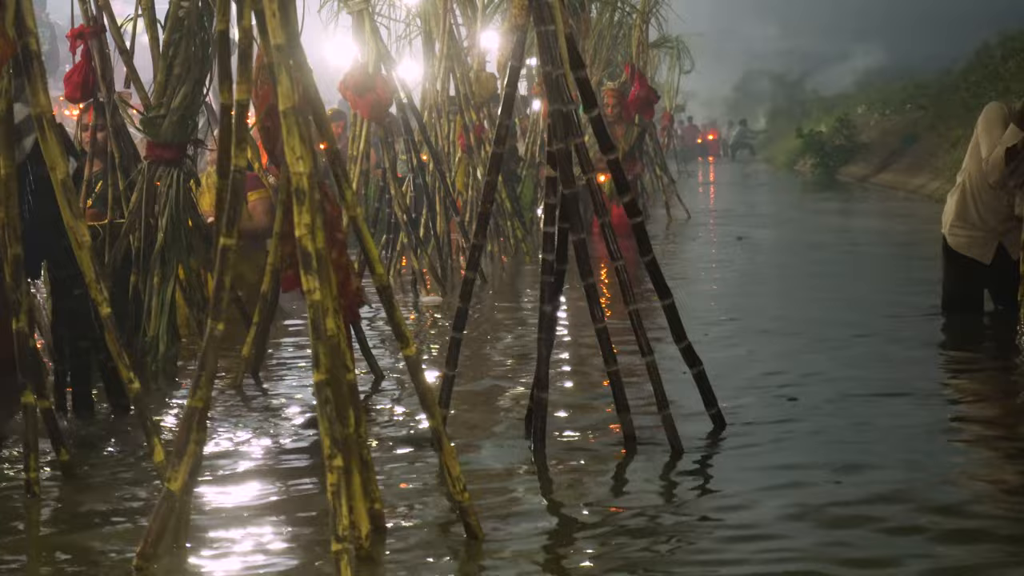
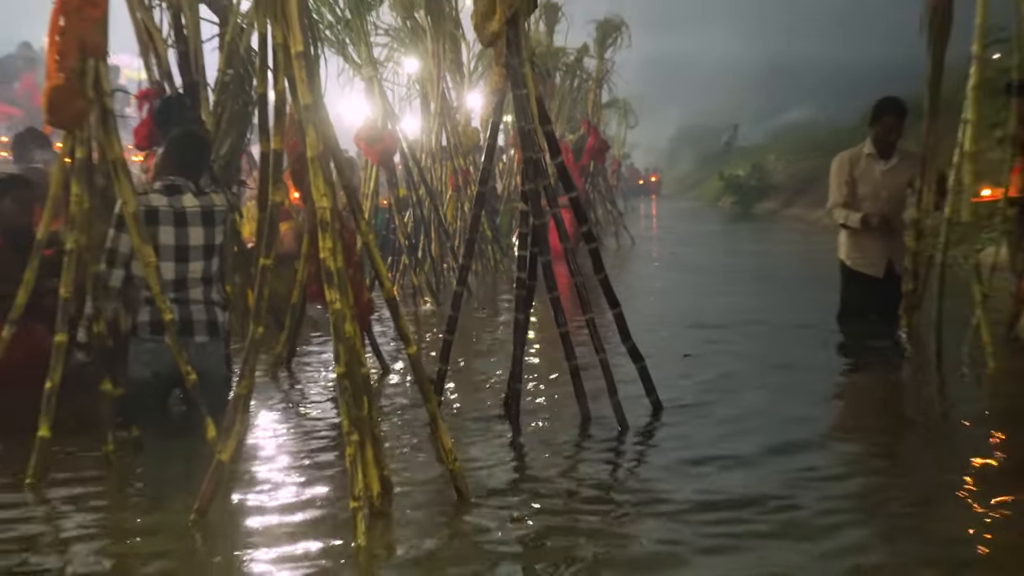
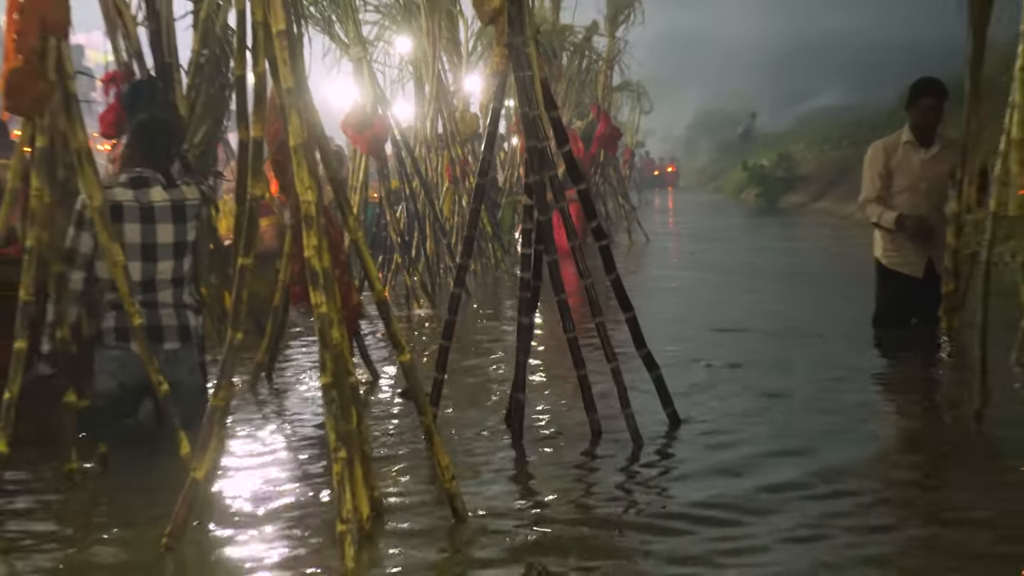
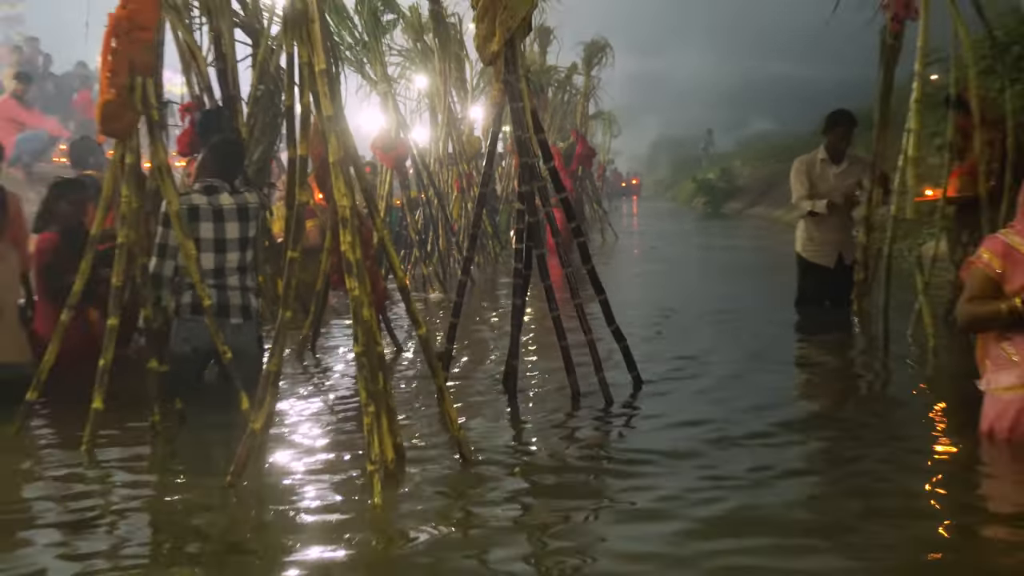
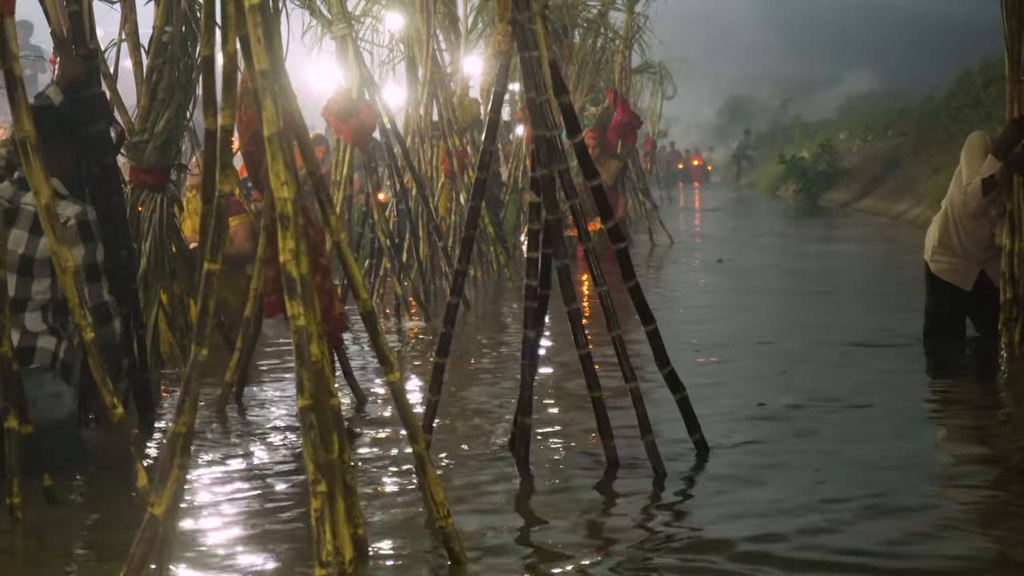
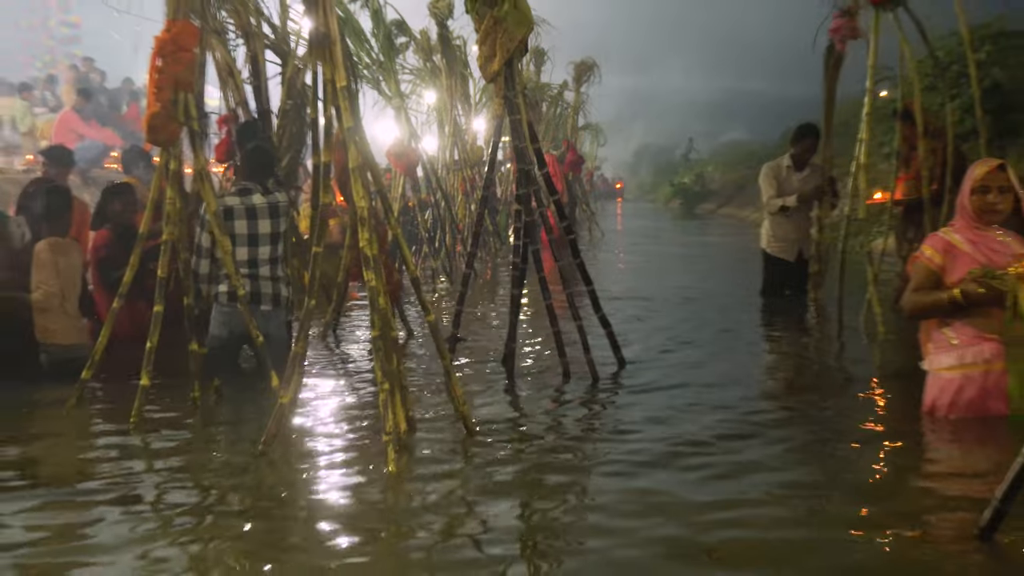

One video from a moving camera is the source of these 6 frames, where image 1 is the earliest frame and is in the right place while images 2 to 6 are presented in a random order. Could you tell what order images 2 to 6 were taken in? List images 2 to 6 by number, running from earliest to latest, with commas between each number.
5, 3, 2, 4, 6
